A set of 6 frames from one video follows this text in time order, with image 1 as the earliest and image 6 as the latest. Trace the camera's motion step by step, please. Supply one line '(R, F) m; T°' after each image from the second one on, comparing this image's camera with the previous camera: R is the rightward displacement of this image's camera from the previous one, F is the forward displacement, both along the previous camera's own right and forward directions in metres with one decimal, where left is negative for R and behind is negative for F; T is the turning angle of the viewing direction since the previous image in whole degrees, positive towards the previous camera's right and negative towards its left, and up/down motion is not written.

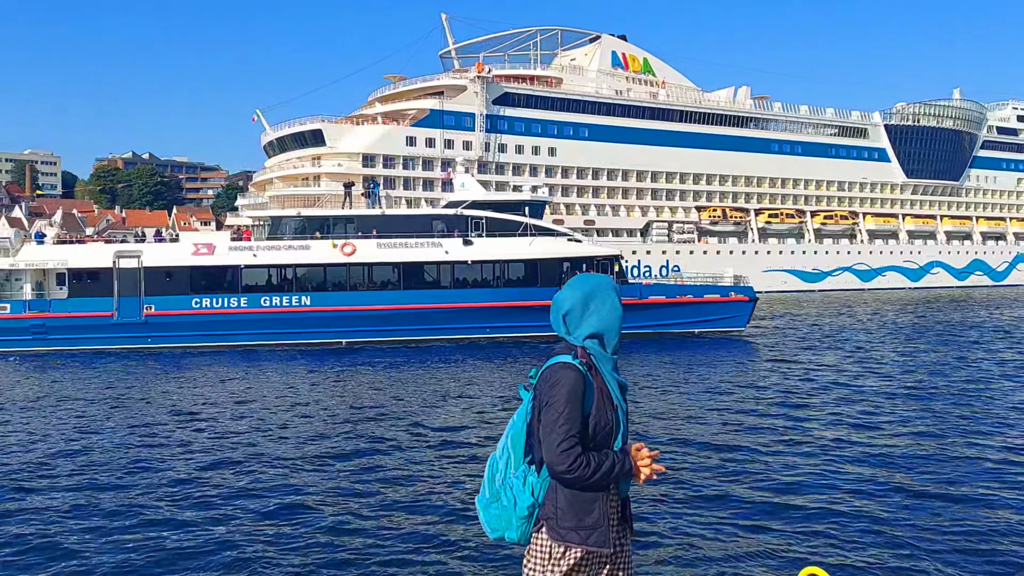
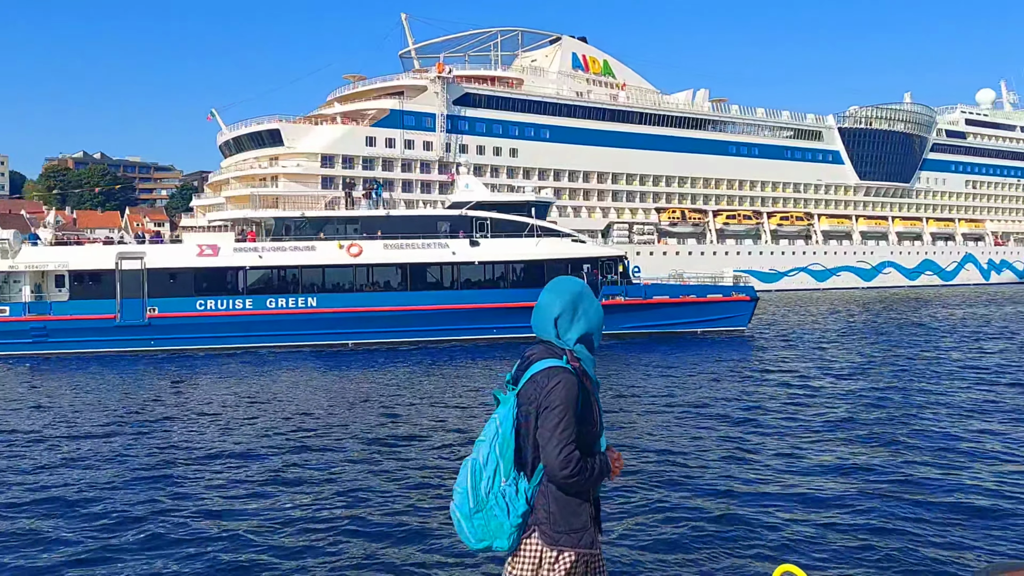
(-0.1, +0.2) m; +3°
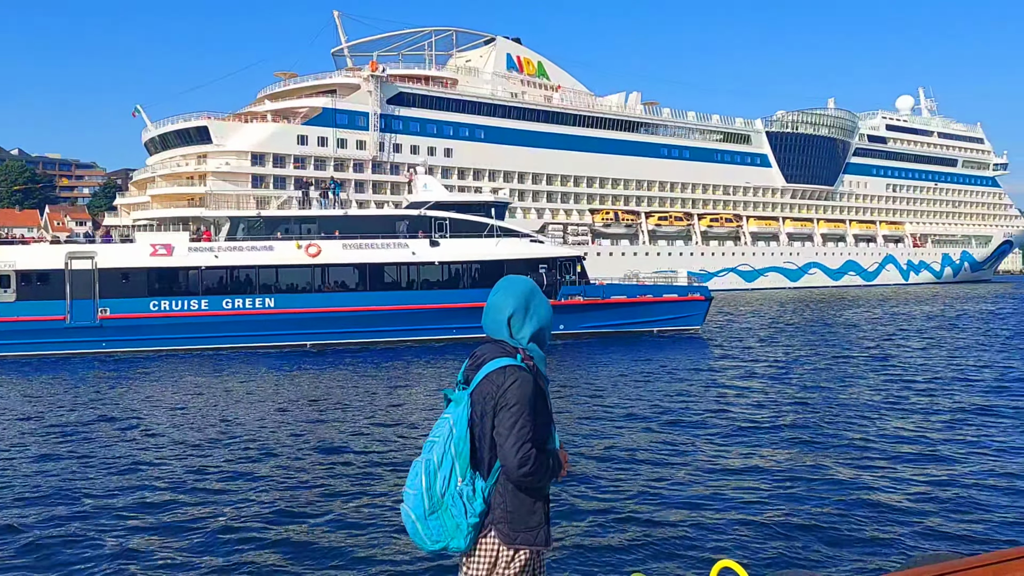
(0.0, 0.0) m; +5°
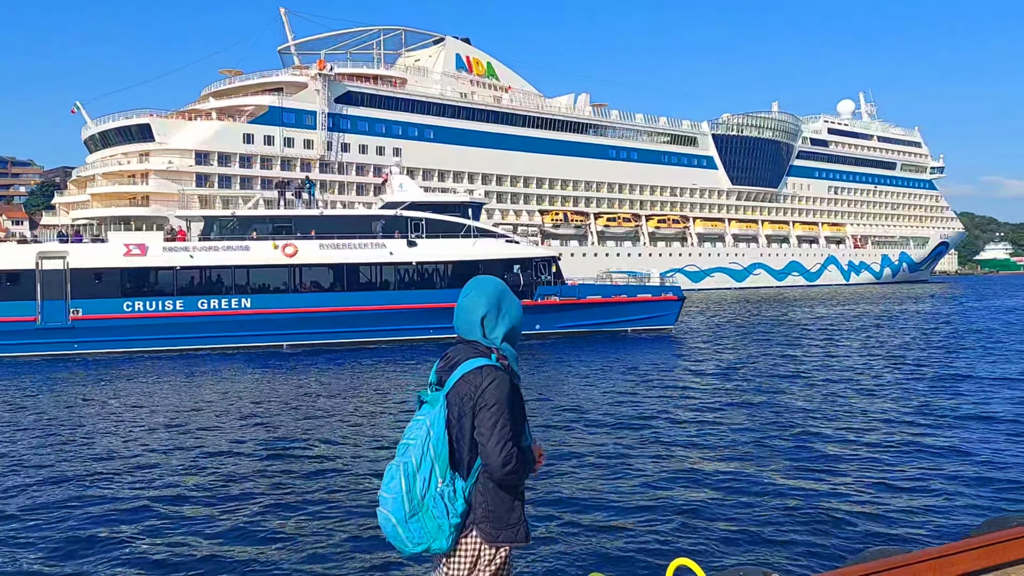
(0.0, 0.0) m; +4°
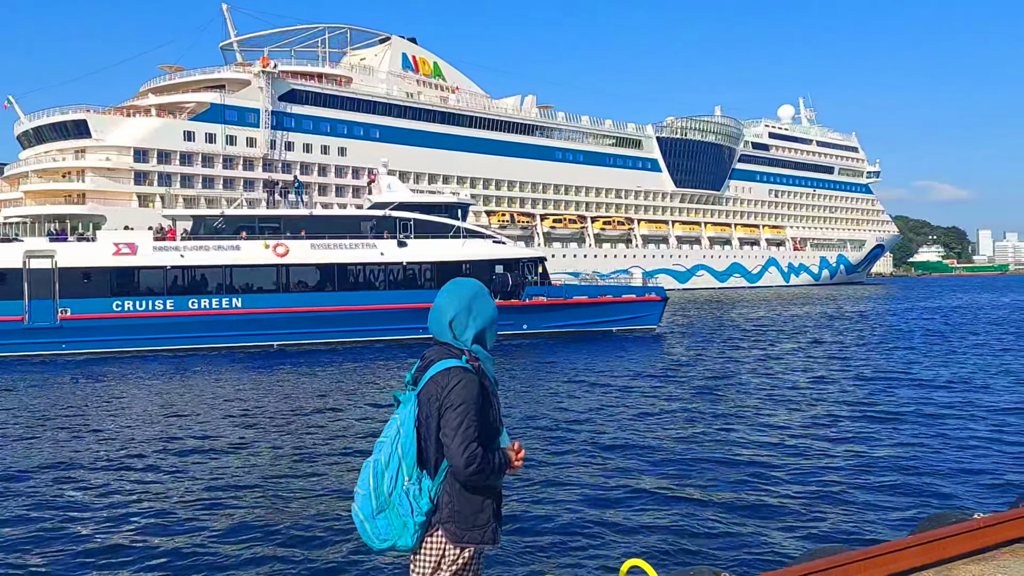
(+0.9, +0.5) m; +4°
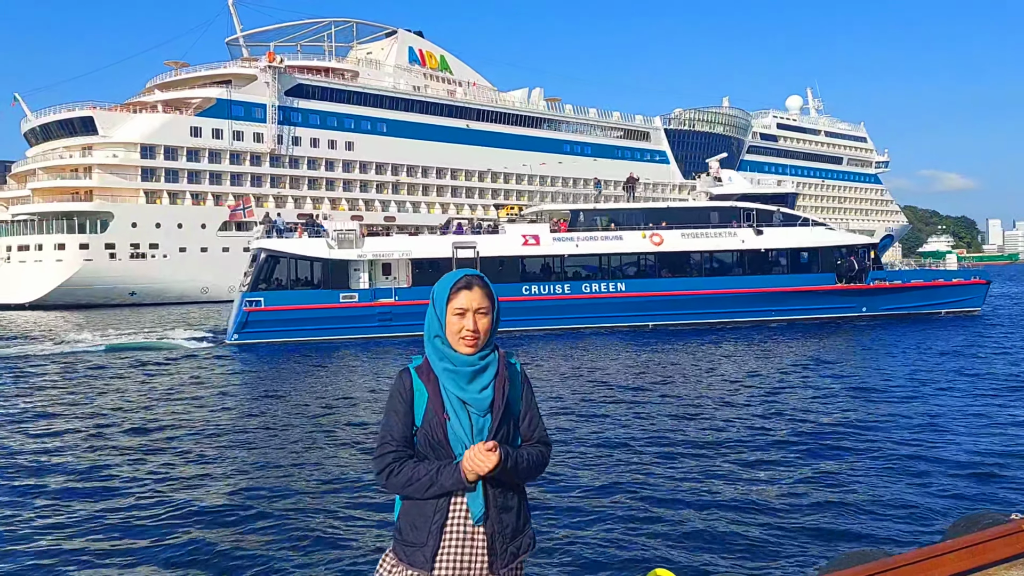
(-2.4, +0.1) m; -1°
